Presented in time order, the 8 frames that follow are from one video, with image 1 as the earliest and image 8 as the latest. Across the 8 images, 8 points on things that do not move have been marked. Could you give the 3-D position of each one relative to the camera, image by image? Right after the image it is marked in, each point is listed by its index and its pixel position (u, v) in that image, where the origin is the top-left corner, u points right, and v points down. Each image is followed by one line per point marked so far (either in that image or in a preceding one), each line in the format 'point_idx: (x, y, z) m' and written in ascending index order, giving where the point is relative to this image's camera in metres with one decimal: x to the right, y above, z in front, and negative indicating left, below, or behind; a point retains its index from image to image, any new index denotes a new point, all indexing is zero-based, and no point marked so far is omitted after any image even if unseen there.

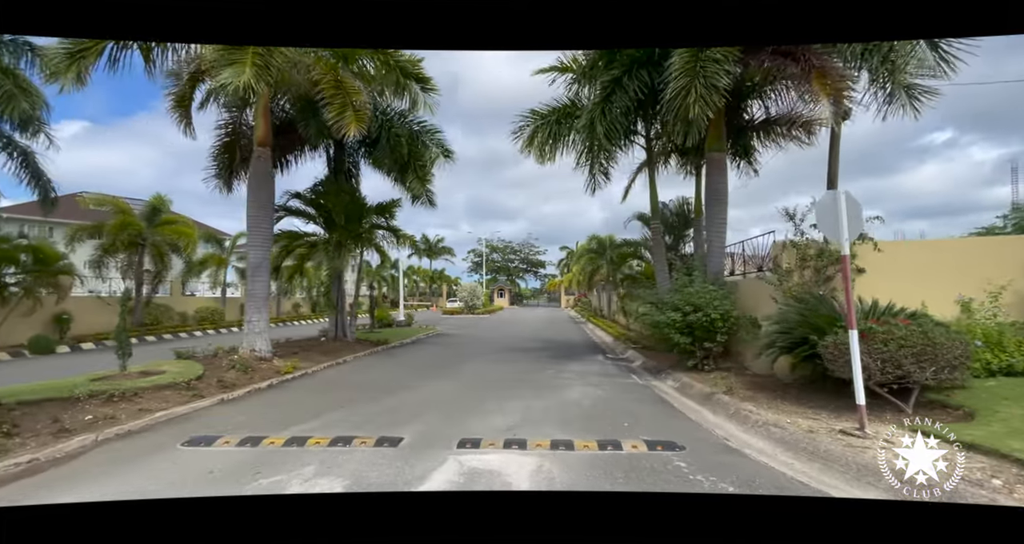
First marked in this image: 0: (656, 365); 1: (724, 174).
0: (+3.6, -2.3, +11.7) m
1: (+4.9, +2.2, +10.8) m
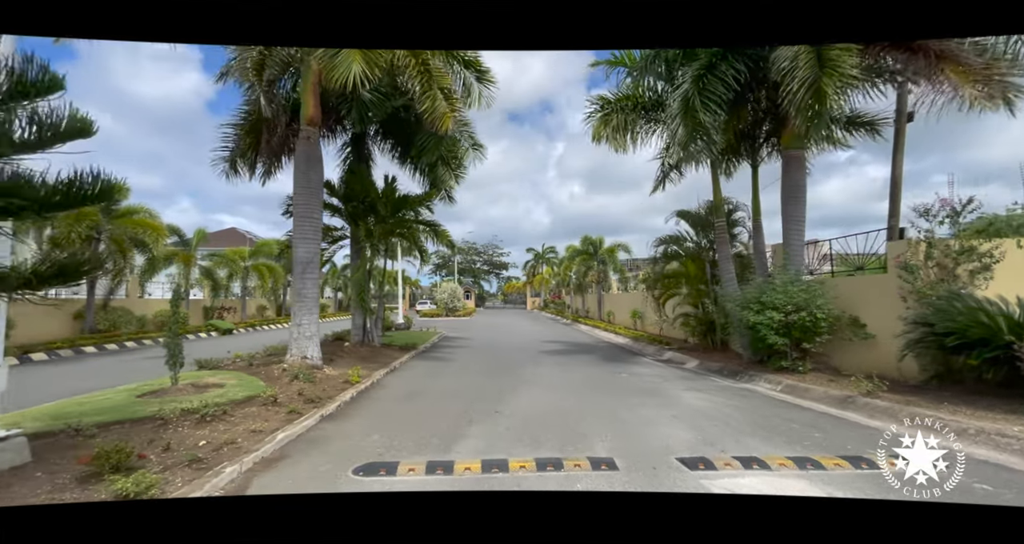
0: (+5.2, -2.3, +11.4) m
1: (+6.6, +2.2, +10.7) m
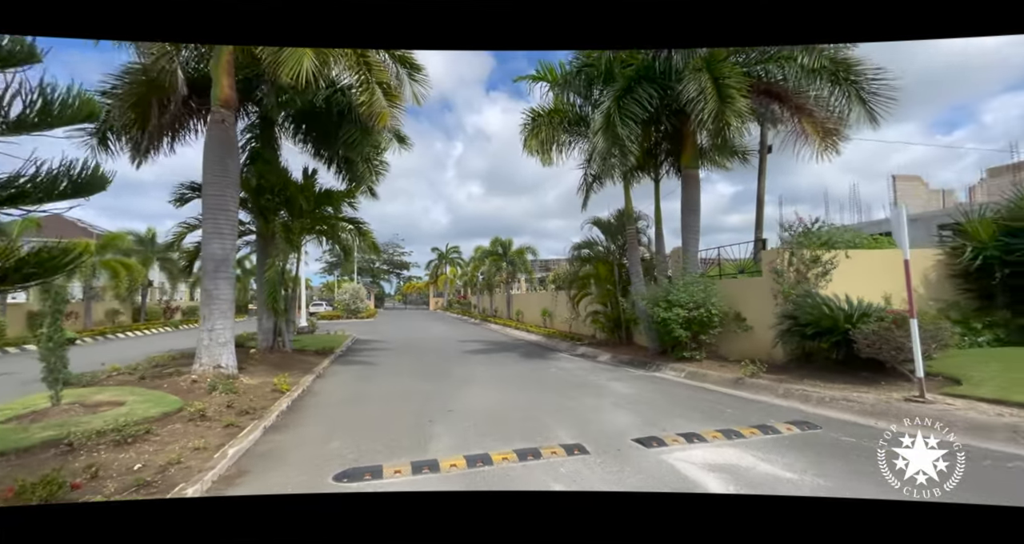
0: (+3.4, -2.4, +12.7) m
1: (+4.9, +2.2, +12.3) m
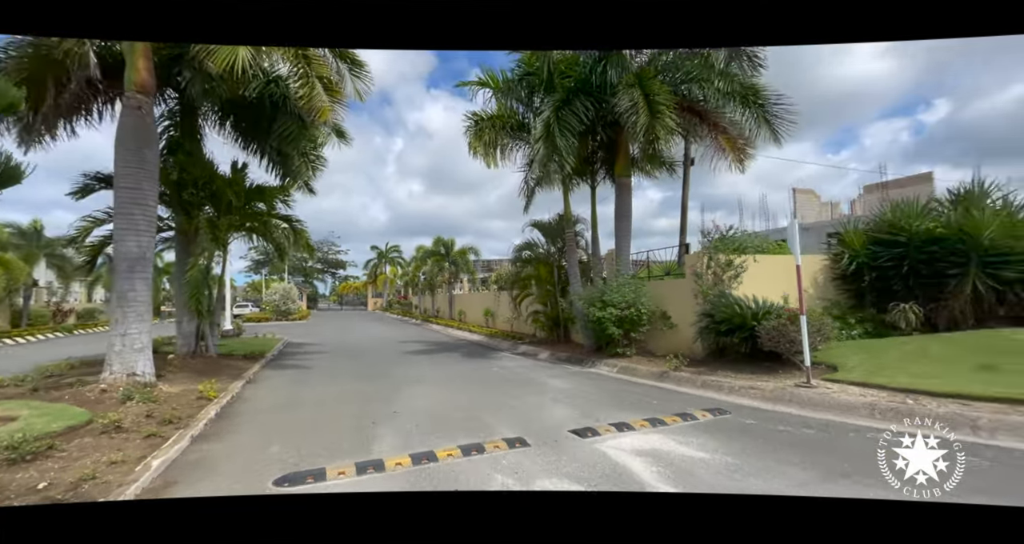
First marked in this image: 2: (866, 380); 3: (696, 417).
0: (+1.8, -2.4, +13.3) m
1: (+3.3, +2.2, +13.1) m
2: (+4.7, -1.4, +6.2) m
3: (+2.4, -1.9, +6.0) m
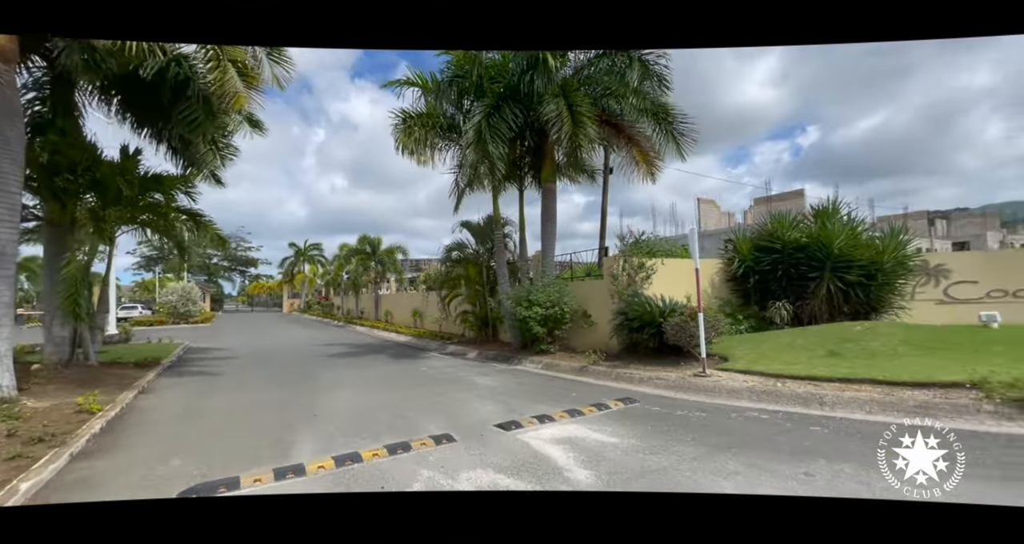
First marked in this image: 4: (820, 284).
0: (-0.3, -2.4, +13.7) m
1: (+1.3, +2.1, +13.8) m
2: (+3.6, -1.5, +7.1) m
3: (+1.4, -1.9, +6.6) m
4: (+6.5, -0.2, +10.1) m
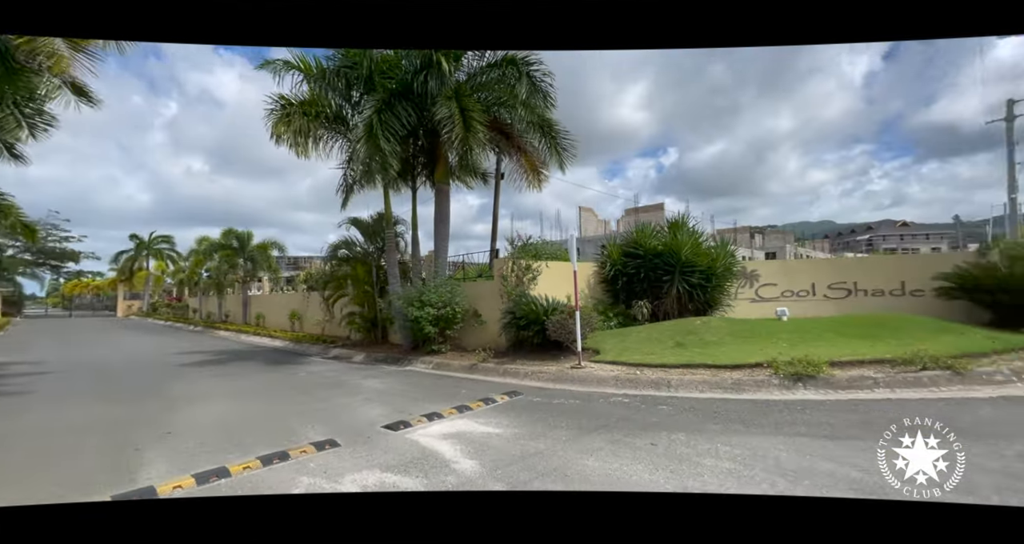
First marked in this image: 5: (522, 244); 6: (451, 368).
0: (-3.5, -2.4, +13.6) m
1: (-1.9, +2.1, +14.0) m
2: (+1.8, -1.5, +8.0) m
3: (-0.2, -1.9, +7.0) m
4: (+3.9, -0.3, +11.6) m
5: (+0.3, +0.7, +11.7) m
6: (-1.4, -2.2, +10.9) m
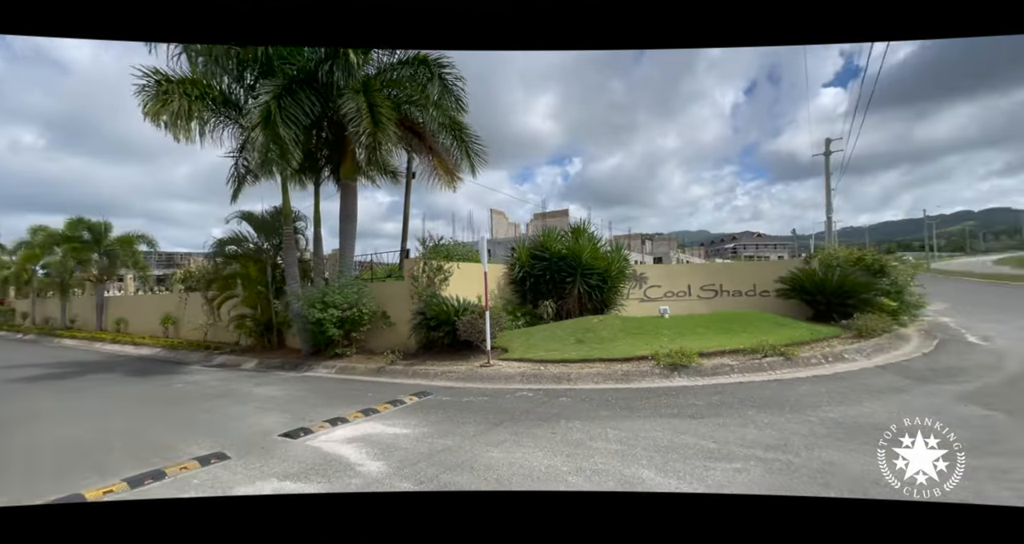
0: (-6.0, -2.4, +12.8) m
1: (-4.5, +2.1, +13.5) m
2: (+0.2, -1.5, +8.4) m
3: (-1.6, -1.9, +7.0) m
4: (+1.6, -0.3, +12.3) m
5: (-1.9, +0.7, +11.7) m
6: (-3.5, -2.2, +10.6) m
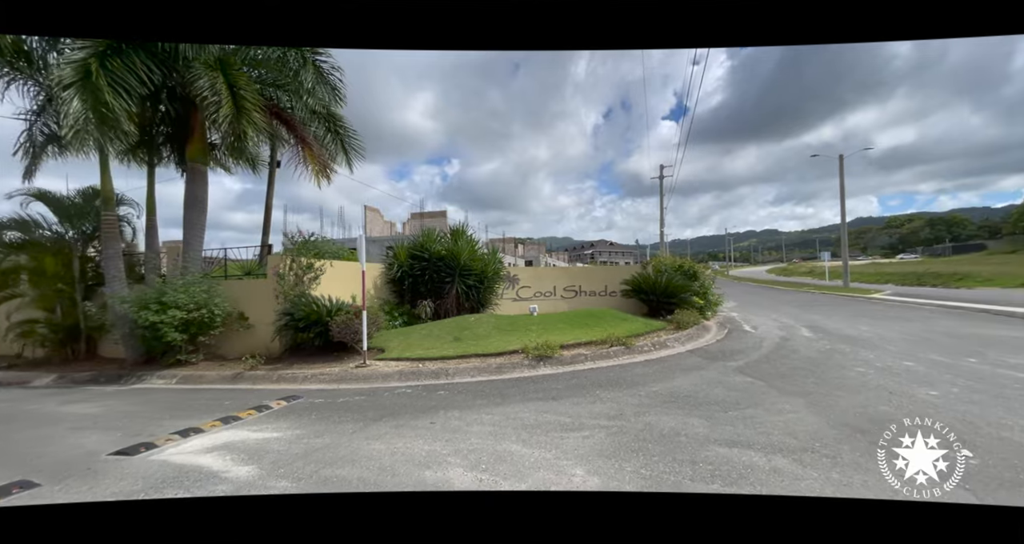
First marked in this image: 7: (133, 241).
0: (-9.2, -2.3, +11.1) m
1: (-7.9, +2.2, +12.1) m
2: (-2.0, -1.5, +8.4) m
3: (-3.4, -1.9, +6.6) m
4: (-1.6, -0.4, +12.5) m
5: (-4.9, +0.7, +11.1) m
6: (-6.2, -2.2, +9.6) m
7: (-10.1, +0.9, +13.1) m
